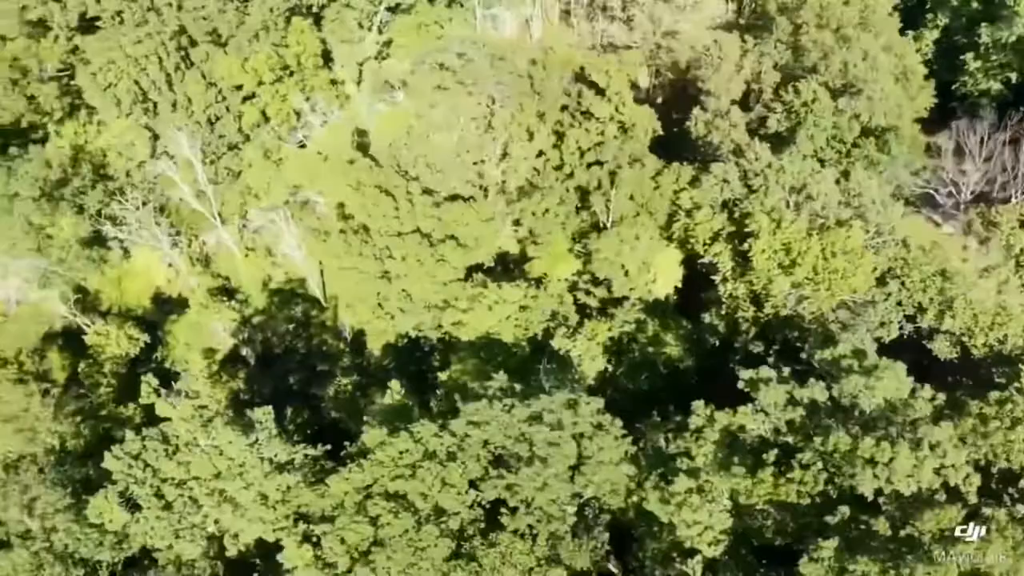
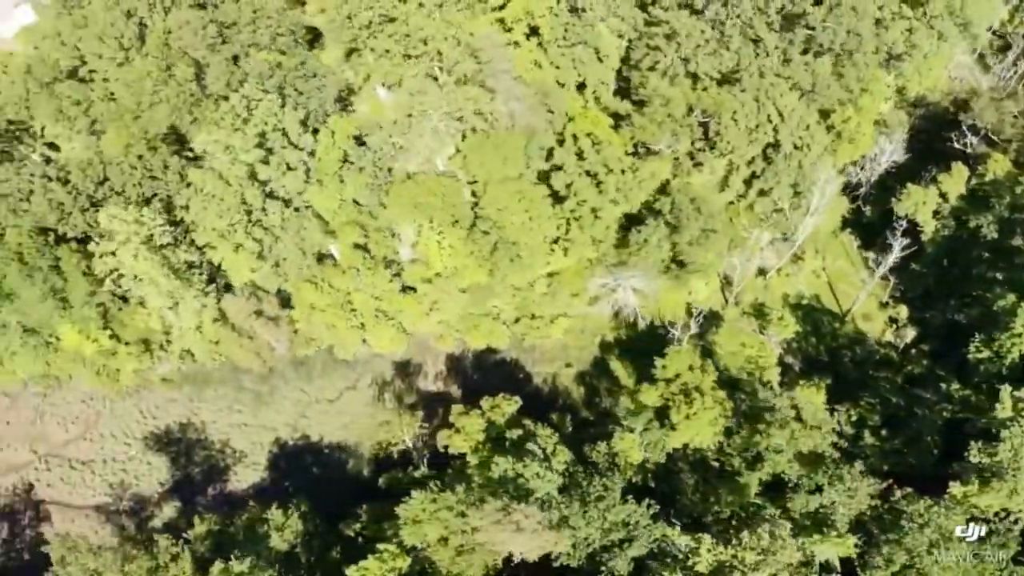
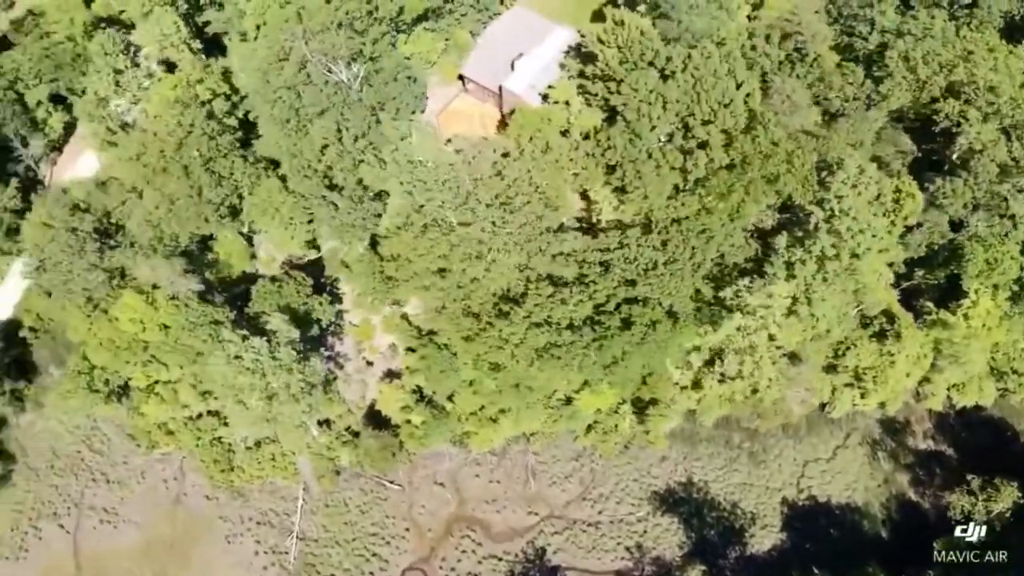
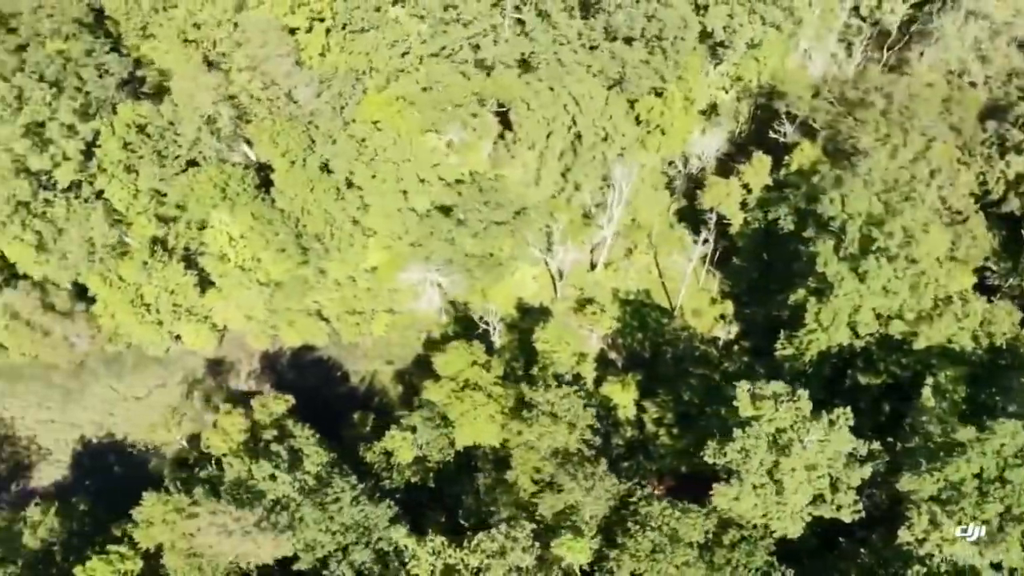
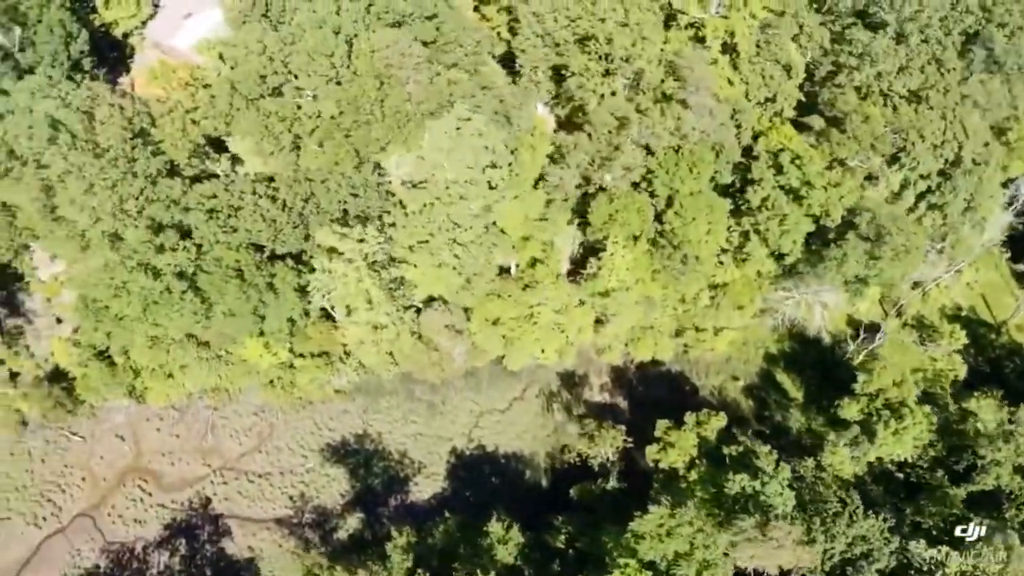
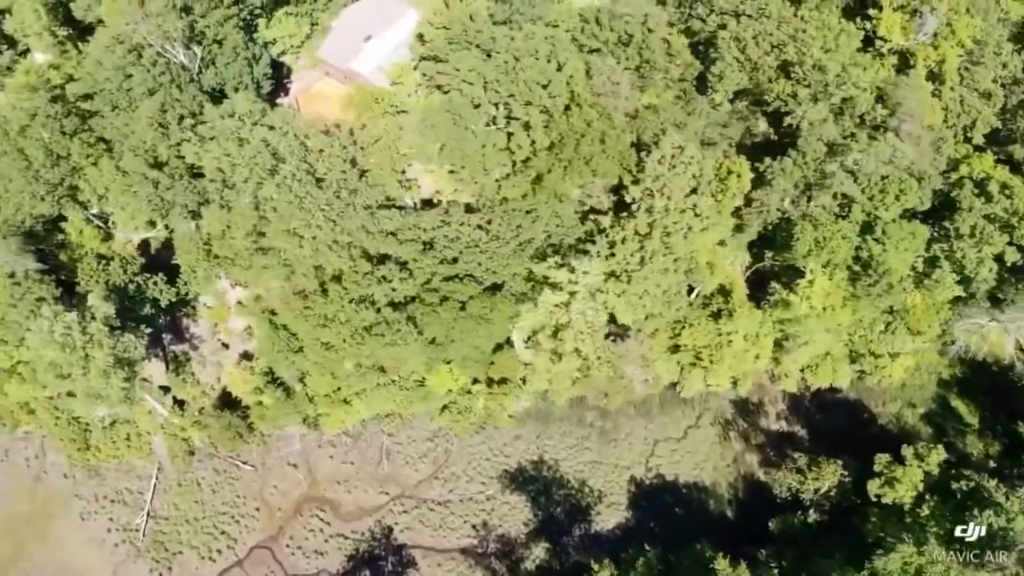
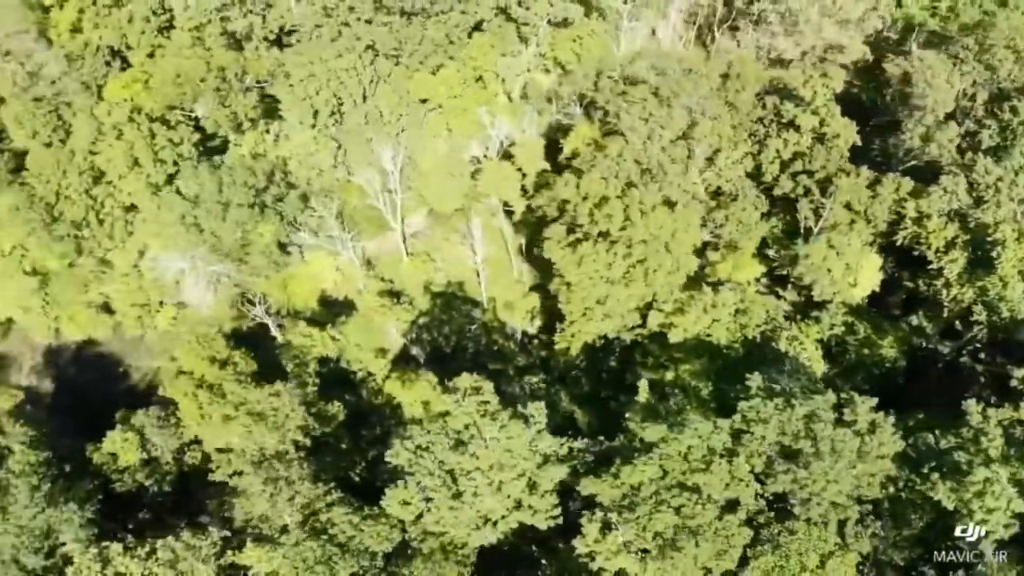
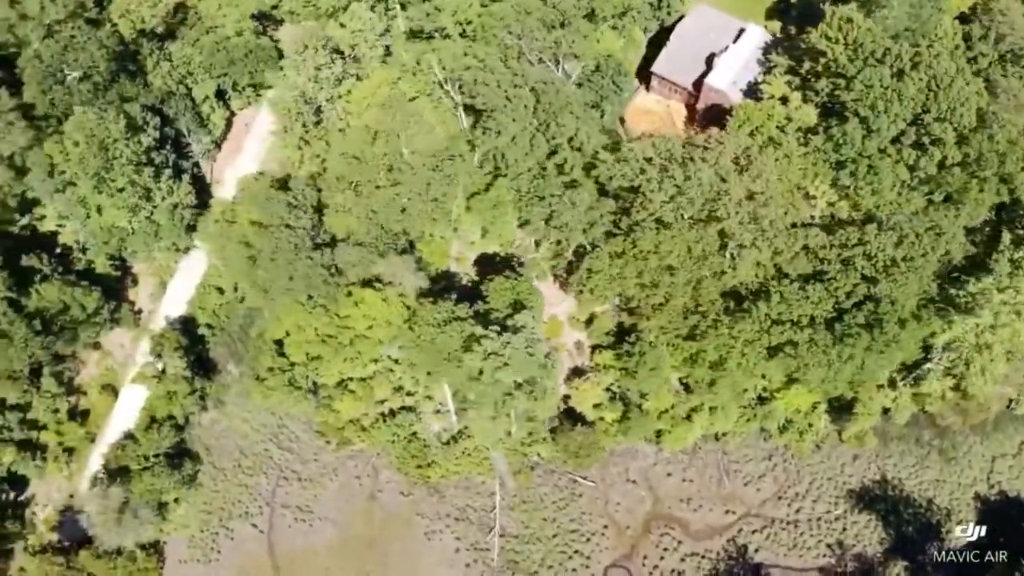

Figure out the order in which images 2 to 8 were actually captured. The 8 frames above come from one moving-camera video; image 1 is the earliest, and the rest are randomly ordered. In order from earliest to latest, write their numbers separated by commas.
7, 4, 2, 5, 6, 3, 8
